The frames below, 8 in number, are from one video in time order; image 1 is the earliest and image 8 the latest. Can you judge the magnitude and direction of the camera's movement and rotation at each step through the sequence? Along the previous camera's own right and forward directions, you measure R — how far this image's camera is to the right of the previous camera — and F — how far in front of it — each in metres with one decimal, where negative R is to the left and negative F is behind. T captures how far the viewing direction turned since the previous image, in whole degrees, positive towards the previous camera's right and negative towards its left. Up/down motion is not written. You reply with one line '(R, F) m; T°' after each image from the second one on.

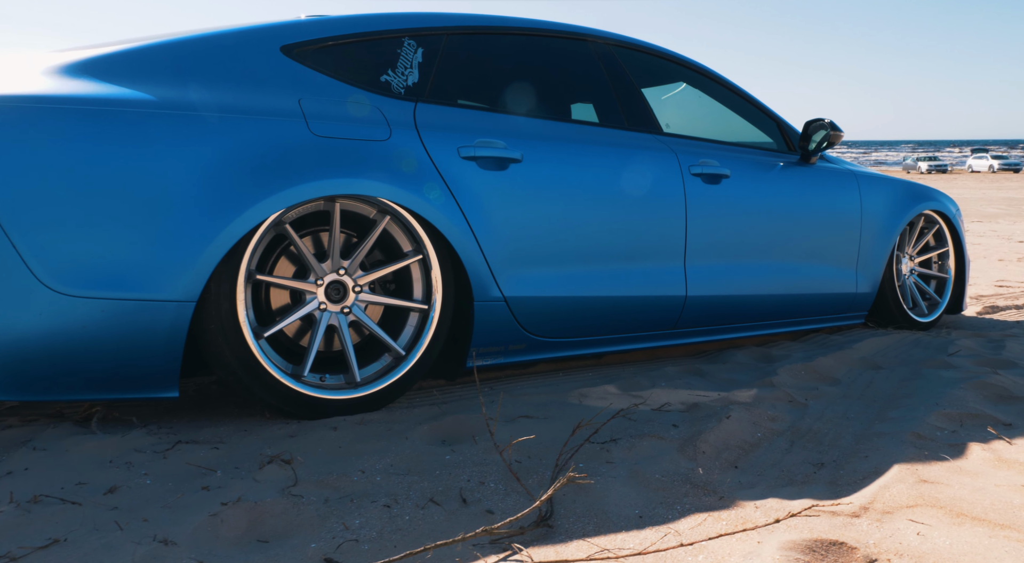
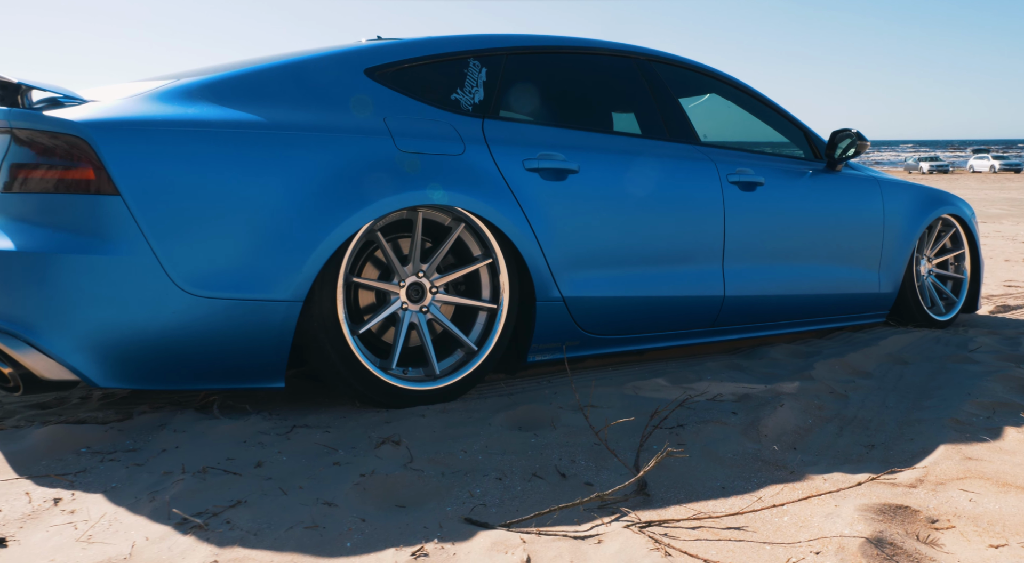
(-0.2, -0.3) m; 0°
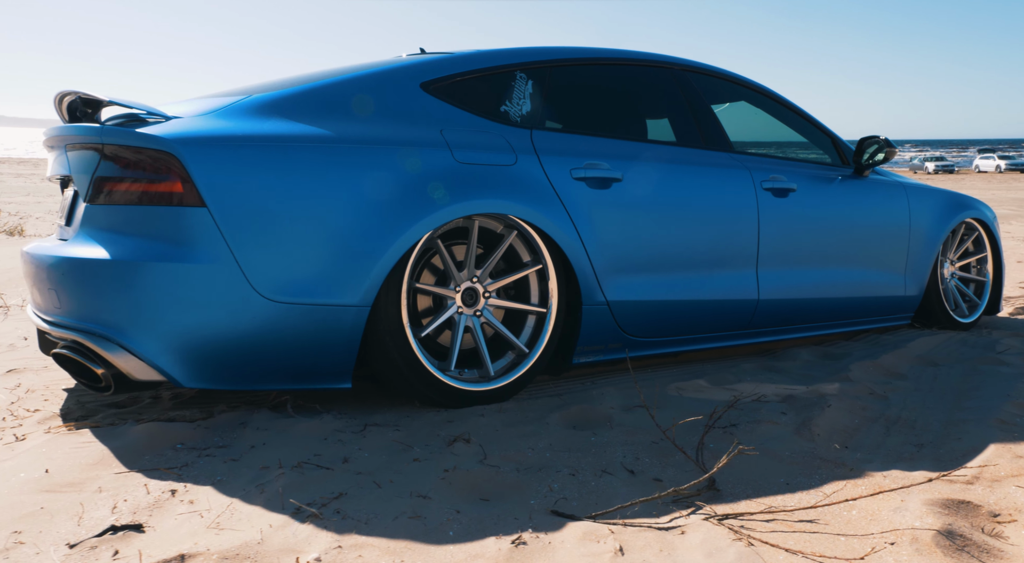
(-0.2, -0.1) m; 0°
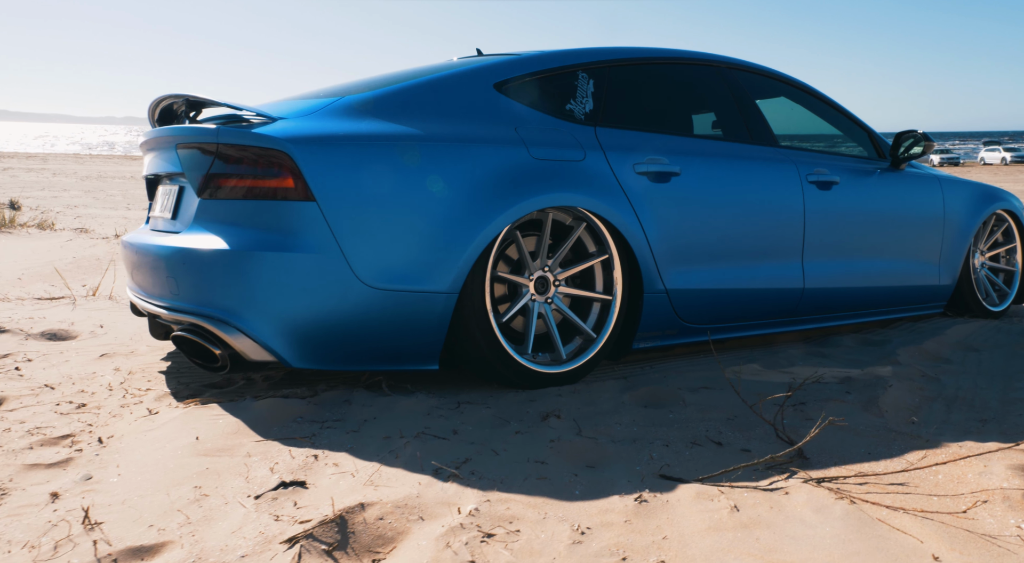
(-0.3, -0.2) m; 0°
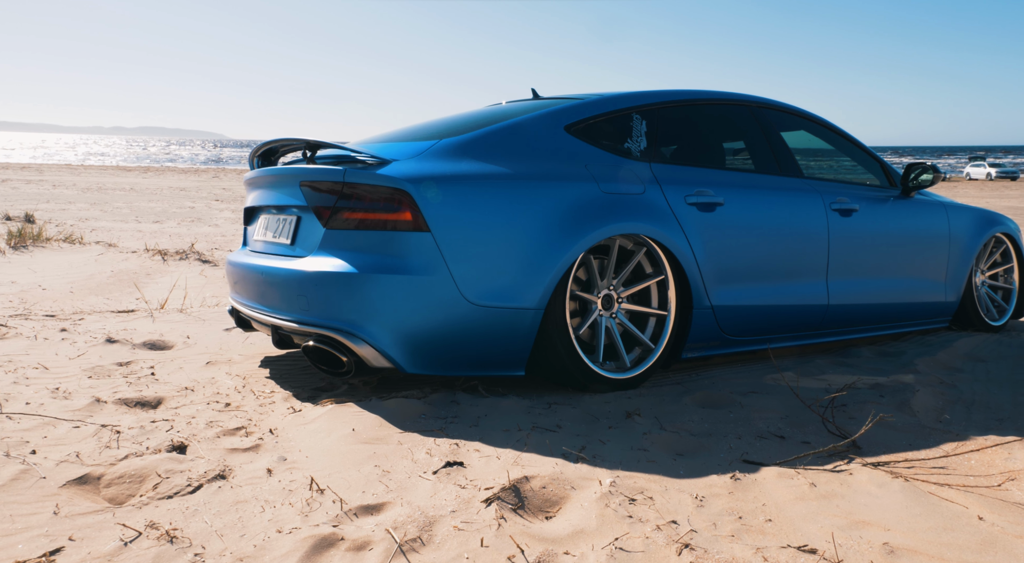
(-0.4, -0.5) m; +1°
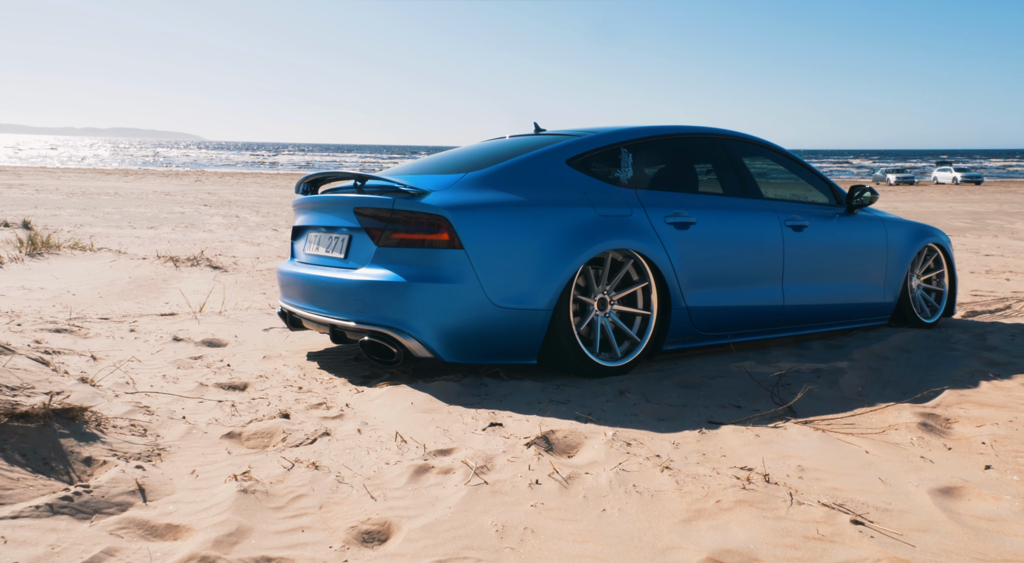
(-0.2, -0.8) m; +1°
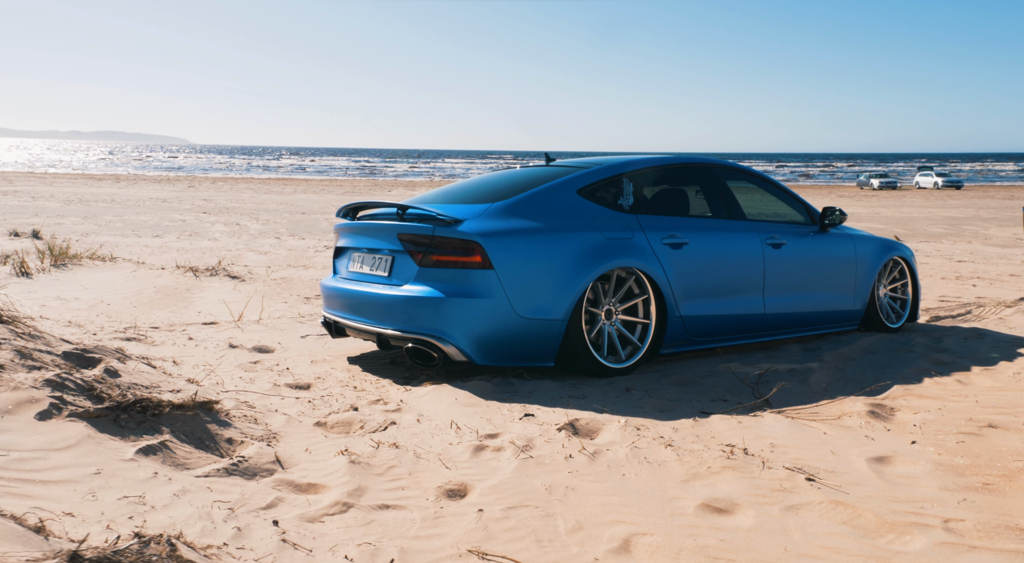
(-0.2, -0.7) m; +1°
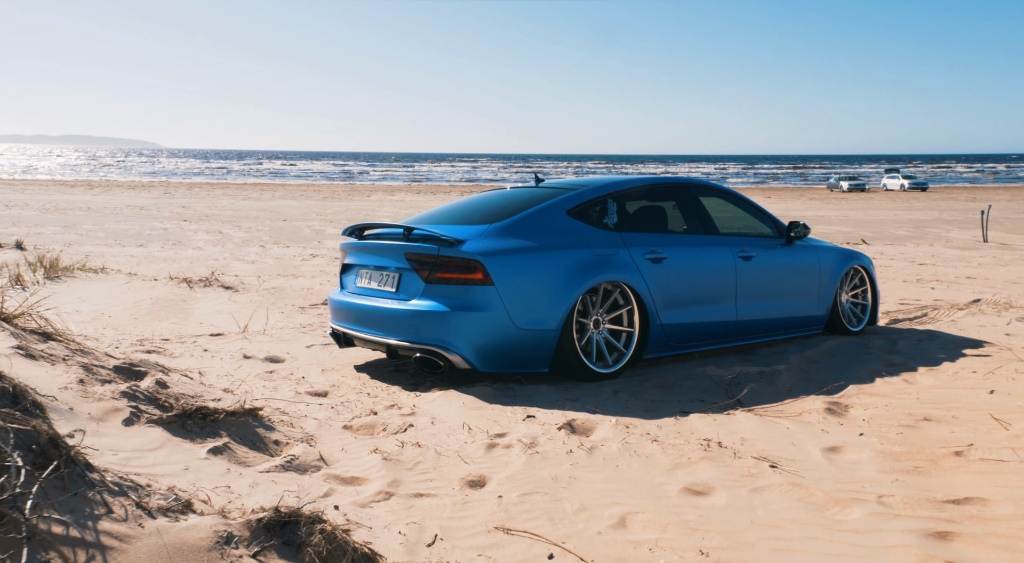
(-0.1, -0.5) m; +2°
